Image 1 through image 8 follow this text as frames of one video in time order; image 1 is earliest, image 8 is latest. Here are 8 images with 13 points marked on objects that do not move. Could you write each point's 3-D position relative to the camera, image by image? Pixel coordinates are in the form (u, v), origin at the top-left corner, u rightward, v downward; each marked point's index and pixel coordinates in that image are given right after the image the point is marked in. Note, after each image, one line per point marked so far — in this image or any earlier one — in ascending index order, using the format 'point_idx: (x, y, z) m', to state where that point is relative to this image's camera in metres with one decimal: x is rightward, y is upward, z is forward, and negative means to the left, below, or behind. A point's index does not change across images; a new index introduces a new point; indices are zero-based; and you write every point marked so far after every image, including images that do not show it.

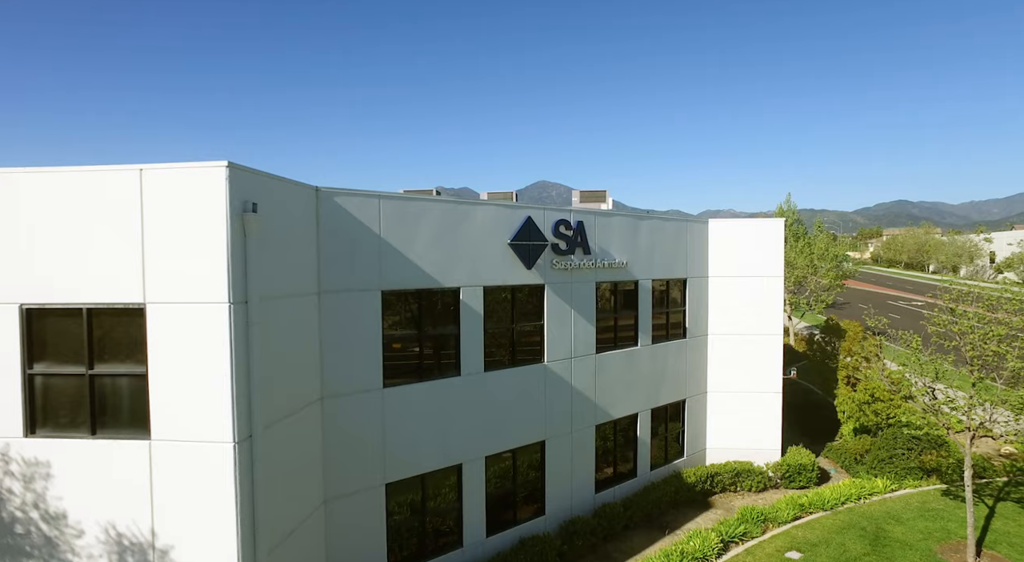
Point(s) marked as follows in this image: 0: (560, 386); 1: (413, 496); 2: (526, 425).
0: (+1.2, -2.7, +16.1) m
1: (-2.2, -4.8, +13.5) m
2: (+0.3, -3.6, +15.3) m
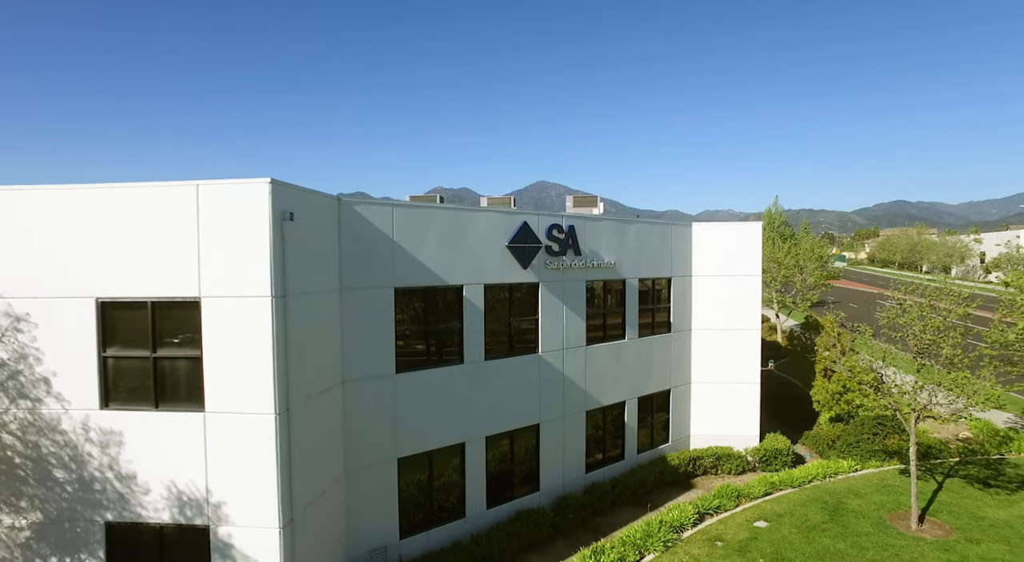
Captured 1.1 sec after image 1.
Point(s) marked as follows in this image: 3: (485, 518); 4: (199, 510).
0: (+1.2, -2.7, +17.8) m
1: (-2.3, -4.8, +15.2) m
2: (+0.3, -3.5, +17.1) m
3: (-0.7, -6.3, +16.4) m
4: (-5.5, -4.0, +10.8) m
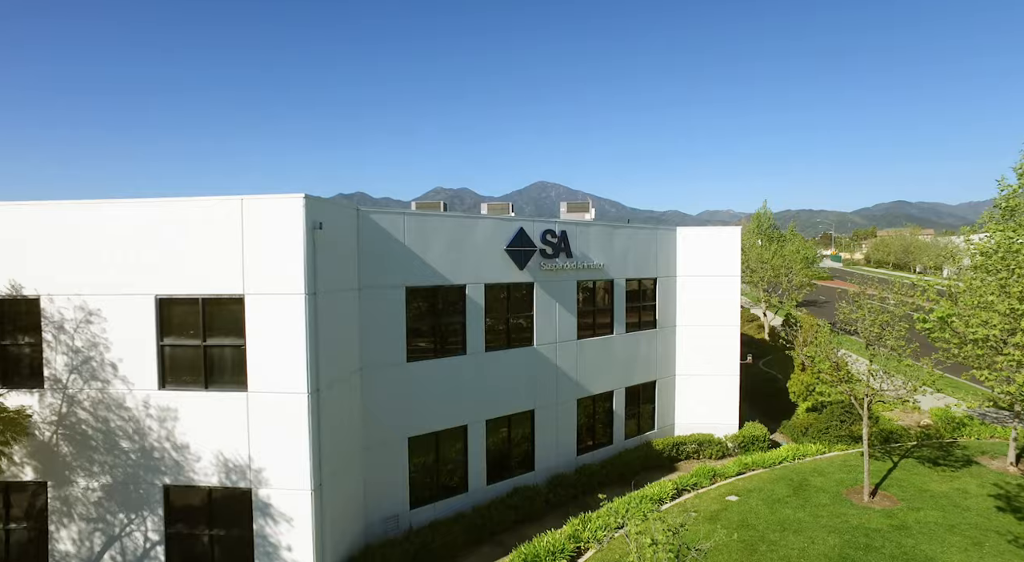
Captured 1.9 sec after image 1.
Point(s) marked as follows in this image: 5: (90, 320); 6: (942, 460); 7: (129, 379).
0: (+1.1, -2.7, +19.7) m
1: (-2.4, -4.8, +17.2) m
2: (+0.2, -3.5, +19.0) m
3: (-0.8, -6.3, +18.3) m
4: (-5.6, -4.0, +12.8) m
5: (-8.9, -0.8, +12.9) m
6: (+13.5, -5.7, +19.3) m
7: (-8.0, -2.0, +12.8) m
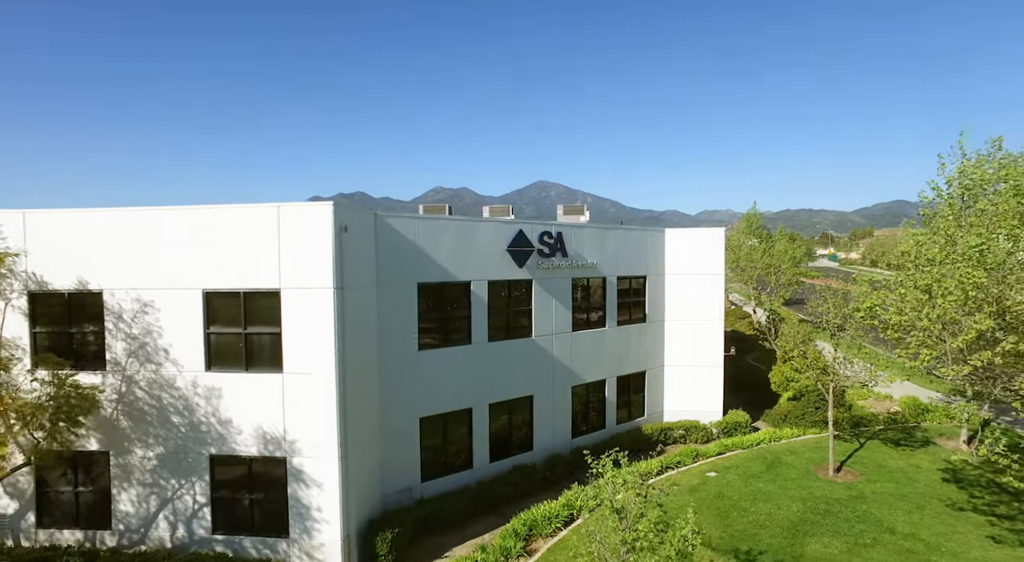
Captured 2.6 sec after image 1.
0: (+1.1, -2.6, +21.7) m
1: (-2.4, -4.7, +19.1) m
2: (+0.2, -3.4, +20.9) m
3: (-0.8, -6.2, +20.2) m
4: (-5.6, -3.9, +14.7) m
5: (-8.9, -0.7, +14.8) m
6: (+13.6, -5.6, +21.2) m
7: (-8.0, -1.9, +14.8) m
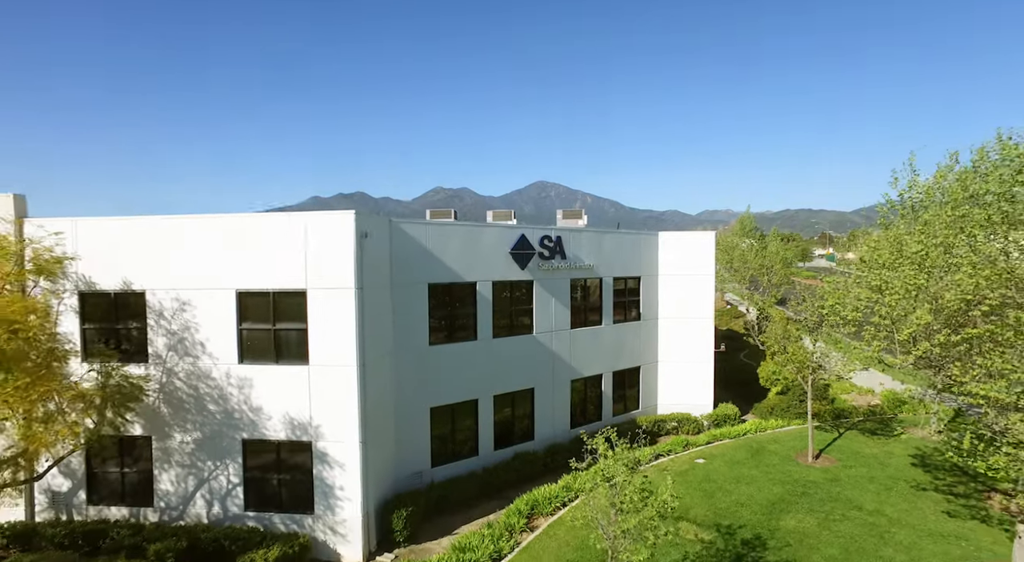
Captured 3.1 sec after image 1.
0: (+1.2, -2.6, +23.2) m
1: (-2.3, -4.7, +20.6) m
2: (+0.3, -3.5, +22.5) m
3: (-0.7, -6.2, +21.8) m
4: (-5.5, -4.0, +16.3) m
5: (-8.8, -0.7, +16.3) m
6: (+13.7, -5.6, +22.8) m
7: (-7.9, -2.0, +16.3) m
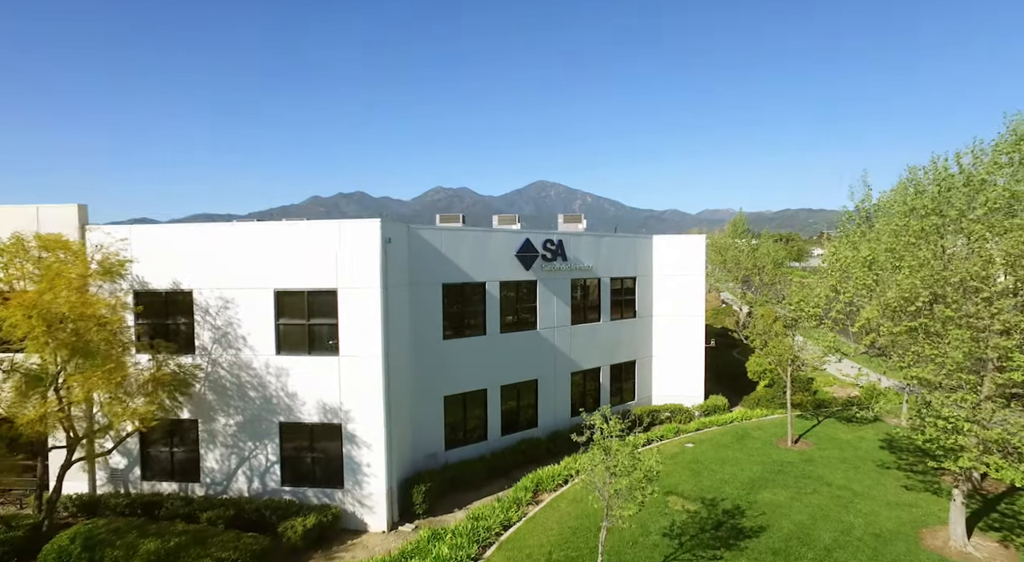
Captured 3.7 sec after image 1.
0: (+1.4, -2.6, +25.3) m
1: (-2.0, -4.7, +22.7) m
2: (+0.5, -3.5, +24.5) m
3: (-0.5, -6.2, +23.8) m
4: (-5.3, -4.0, +18.3) m
5: (-8.5, -0.8, +18.4) m
6: (+13.9, -5.6, +24.8) m
7: (-7.7, -2.0, +18.3) m
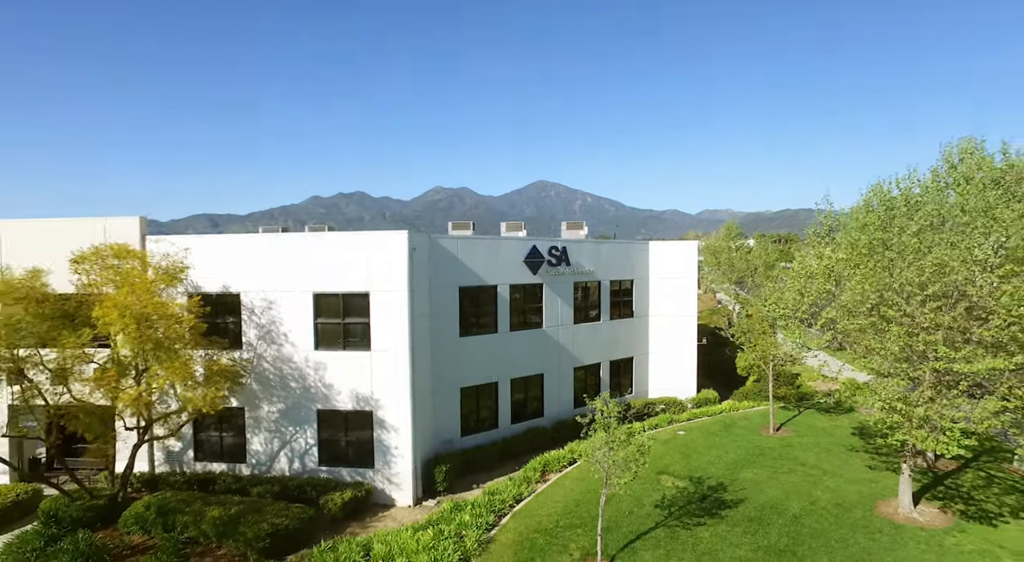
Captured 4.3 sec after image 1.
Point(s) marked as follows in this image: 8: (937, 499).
0: (+1.8, -2.8, +27.7) m
1: (-1.7, -4.8, +25.1) m
2: (+0.9, -3.6, +27.0) m
3: (-0.1, -6.4, +26.2) m
4: (-4.9, -4.1, +20.7) m
5: (-8.2, -0.9, +20.8) m
6: (+14.2, -5.7, +27.3) m
7: (-7.3, -2.1, +20.8) m
8: (+11.9, -6.1, +17.1) m
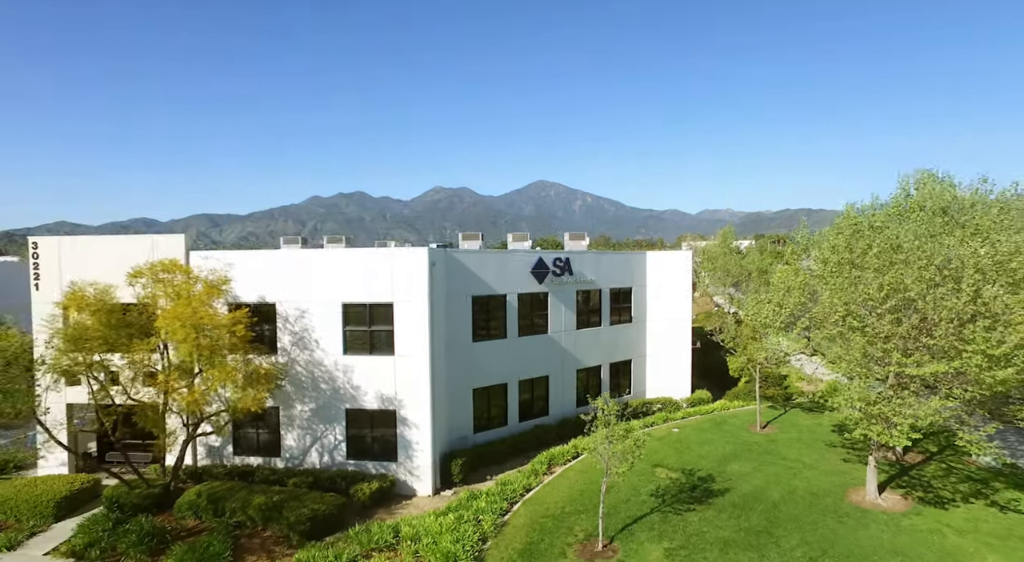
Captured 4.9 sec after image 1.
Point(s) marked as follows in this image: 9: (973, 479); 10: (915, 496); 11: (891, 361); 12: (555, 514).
0: (+2.1, -3.2, +29.9) m
1: (-1.3, -5.3, +27.3) m
2: (+1.2, -4.0, +29.1) m
3: (+0.2, -6.8, +28.4) m
4: (-4.6, -4.5, +22.9) m
5: (-7.8, -1.3, +23.0) m
6: (+14.6, -6.1, +29.5) m
7: (-7.0, -2.5, +22.9) m
8: (+12.2, -6.5, +19.3) m
9: (+14.7, -6.3, +19.6) m
10: (+12.3, -6.6, +18.8) m
11: (+10.0, -2.1, +16.2) m
12: (+1.4, -7.5, +19.6) m
